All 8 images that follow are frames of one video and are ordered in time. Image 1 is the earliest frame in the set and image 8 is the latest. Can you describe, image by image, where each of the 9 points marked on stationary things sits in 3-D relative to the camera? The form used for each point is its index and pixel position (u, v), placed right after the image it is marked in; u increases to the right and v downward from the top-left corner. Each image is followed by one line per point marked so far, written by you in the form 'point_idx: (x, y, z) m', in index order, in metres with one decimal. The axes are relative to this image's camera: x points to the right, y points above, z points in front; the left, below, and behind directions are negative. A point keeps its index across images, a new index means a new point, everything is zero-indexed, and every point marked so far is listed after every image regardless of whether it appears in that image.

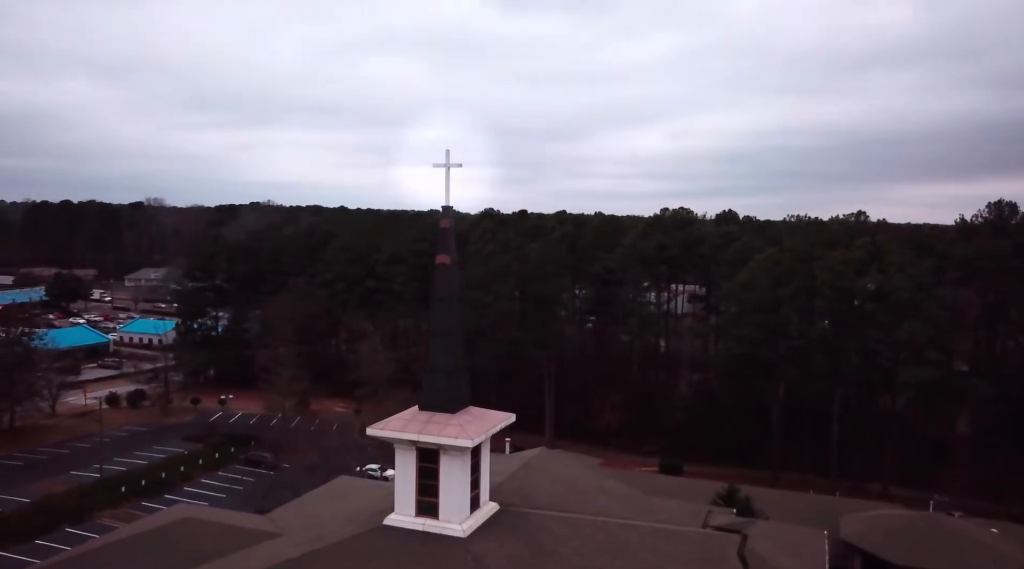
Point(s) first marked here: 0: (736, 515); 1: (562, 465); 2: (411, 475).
0: (+5.2, -5.3, +18.1) m
1: (+1.0, -4.1, +17.7) m
2: (-1.6, -3.1, +12.6) m
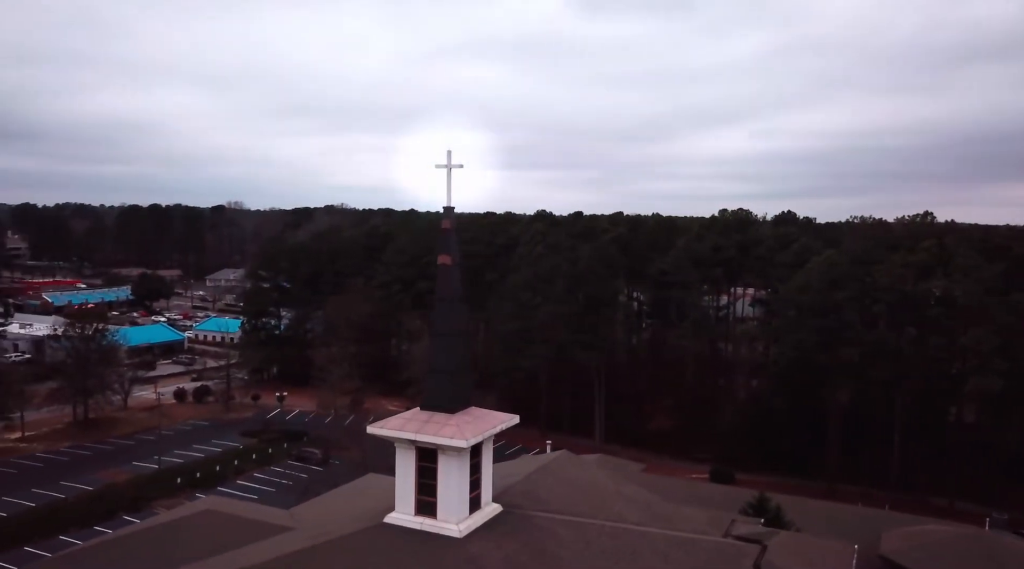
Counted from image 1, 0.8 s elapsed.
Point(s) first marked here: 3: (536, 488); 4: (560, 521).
0: (+5.6, -5.4, +17.6) m
1: (+1.5, -4.1, +17.6) m
2: (-1.6, -3.1, +12.7) m
3: (+0.5, -4.1, +15.7) m
4: (+0.8, -4.2, +13.9) m
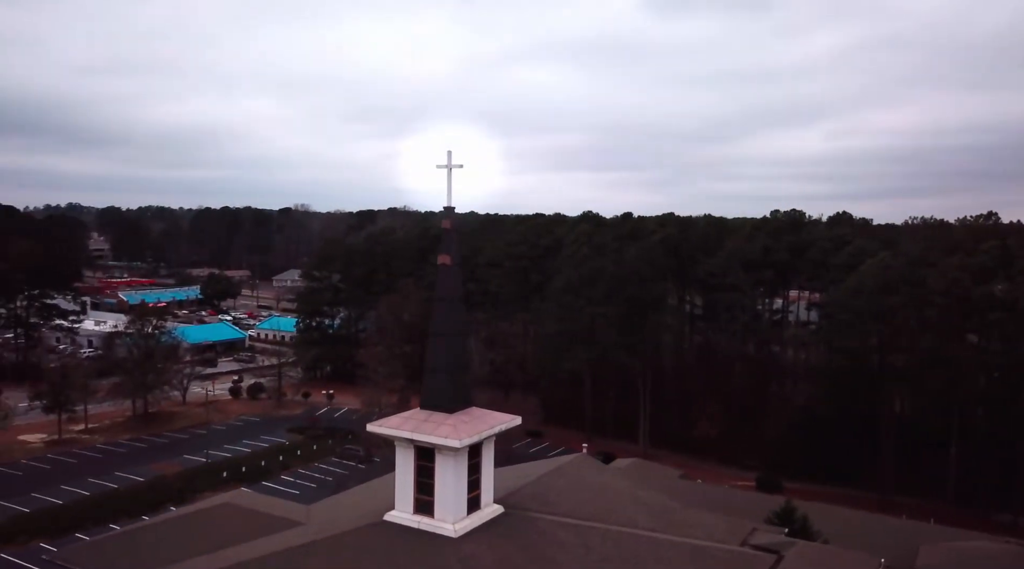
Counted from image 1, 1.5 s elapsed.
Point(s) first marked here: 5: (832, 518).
0: (+6.0, -5.4, +17.0) m
1: (+1.9, -4.2, +17.4) m
2: (-1.7, -3.1, +12.8) m
3: (+0.7, -4.1, +15.6) m
4: (+0.9, -4.2, +13.7) m
5: (+8.1, -5.9, +20.0) m
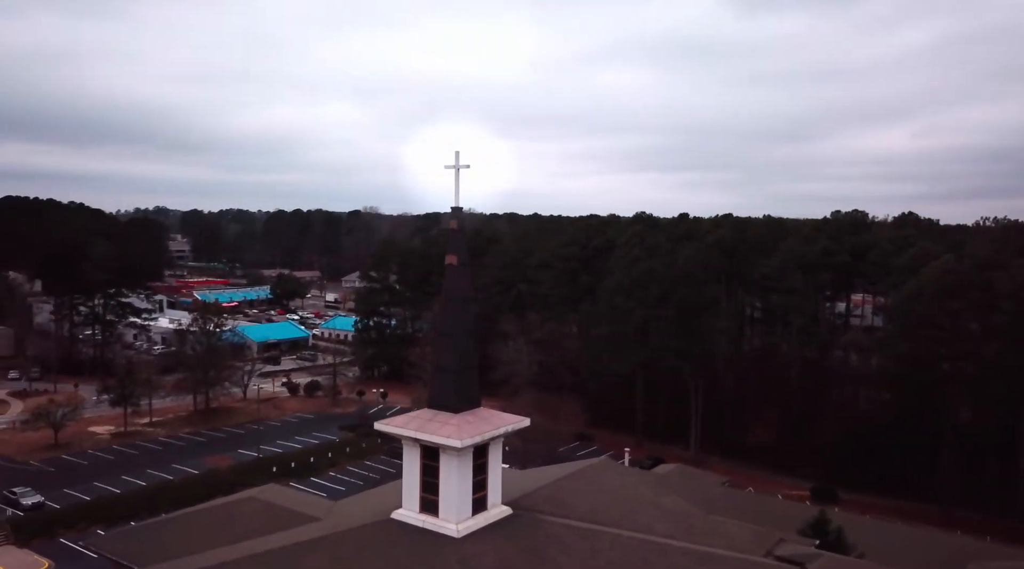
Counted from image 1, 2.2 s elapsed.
0: (+6.4, -5.4, +16.4) m
1: (+2.3, -4.2, +17.1) m
2: (-1.6, -3.1, +12.9) m
3: (+1.0, -4.1, +15.4) m
4: (+1.1, -4.2, +13.6) m
5: (+8.8, -6.0, +19.1) m
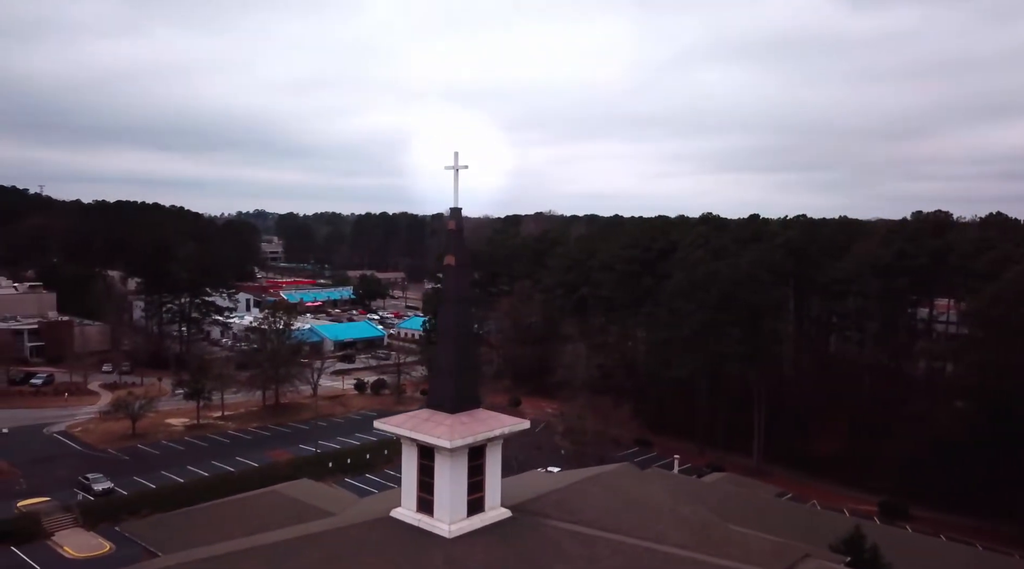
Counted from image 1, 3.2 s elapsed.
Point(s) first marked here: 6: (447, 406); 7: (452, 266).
0: (+6.7, -5.5, +15.5) m
1: (+2.7, -4.2, +16.7) m
2: (-1.6, -3.1, +13.0) m
3: (+1.2, -4.1, +15.2) m
4: (+1.1, -4.2, +13.4) m
5: (+9.4, -6.1, +18.0) m
6: (-1.1, -2.0, +13.0) m
7: (-1.0, +0.3, +13.1) m
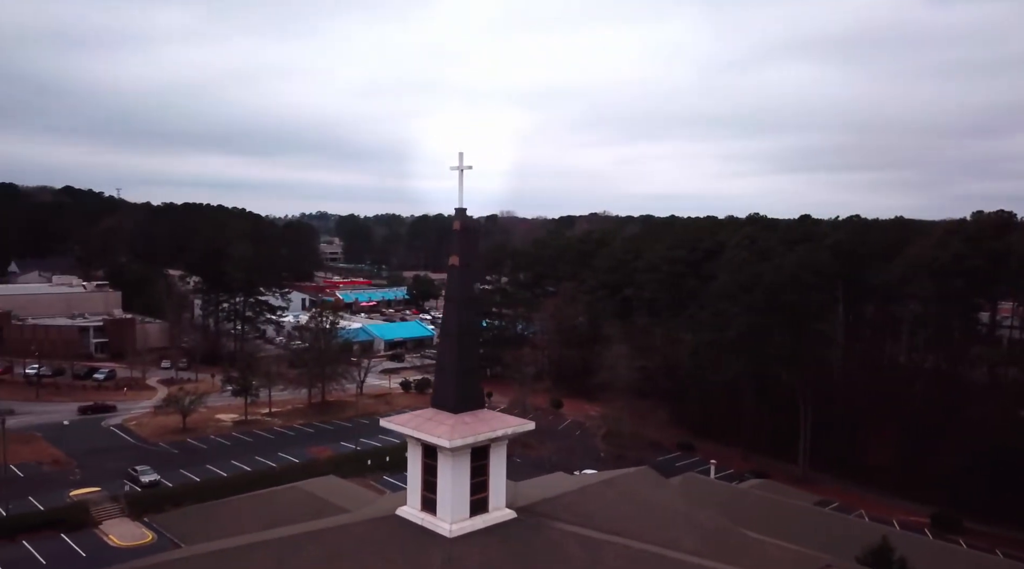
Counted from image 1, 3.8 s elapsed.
0: (+6.9, -5.6, +15.0) m
1: (+3.1, -4.3, +16.4) m
2: (-1.6, -3.1, +13.0) m
3: (+1.4, -4.1, +15.0) m
4: (+1.1, -4.2, +13.2) m
5: (+9.7, -6.1, +17.2) m
6: (-1.0, -2.0, +13.0) m
7: (-0.9, +0.3, +13.1) m
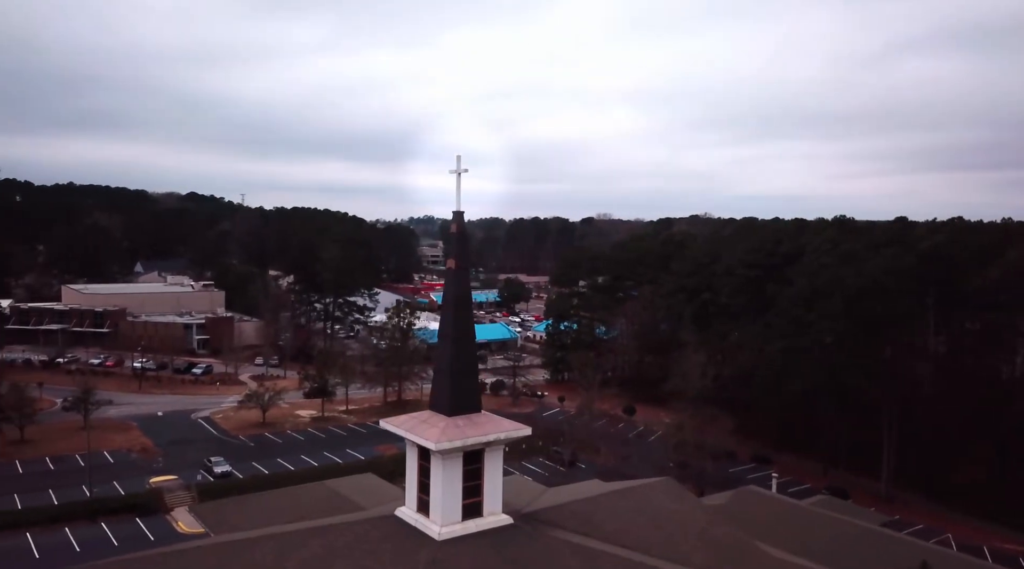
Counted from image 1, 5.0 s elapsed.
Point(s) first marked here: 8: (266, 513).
0: (+7.0, -5.7, +13.9) m
1: (+3.4, -4.4, +15.8) m
2: (-1.6, -3.1, +13.1) m
3: (+1.6, -4.2, +14.7) m
4: (+1.1, -4.3, +12.9) m
5: (+10.1, -6.3, +15.7) m
6: (-1.0, -2.0, +13.0) m
7: (-0.9, +0.3, +13.1) m
8: (-5.3, -4.9, +17.1) m
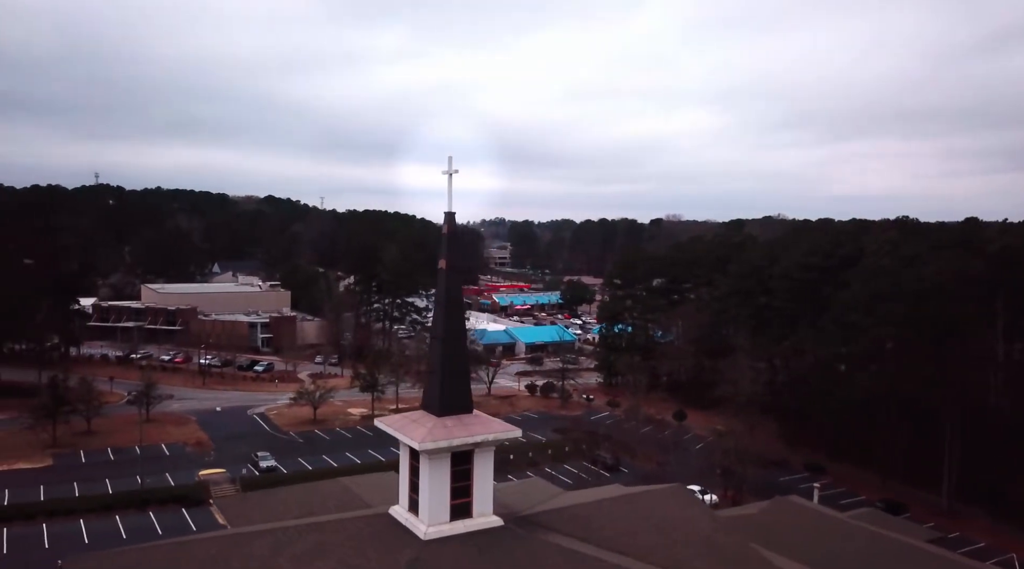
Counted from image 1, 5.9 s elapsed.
0: (+6.9, -5.7, +13.1) m
1: (+3.5, -4.4, +15.4) m
2: (-1.8, -3.1, +13.1) m
3: (+1.6, -4.2, +14.4) m
4: (+0.9, -4.3, +12.7) m
5: (+10.2, -6.4, +14.7) m
6: (-1.2, -2.0, +13.0) m
7: (-1.0, +0.3, +13.1) m
8: (-5.0, -4.9, +17.5) m
